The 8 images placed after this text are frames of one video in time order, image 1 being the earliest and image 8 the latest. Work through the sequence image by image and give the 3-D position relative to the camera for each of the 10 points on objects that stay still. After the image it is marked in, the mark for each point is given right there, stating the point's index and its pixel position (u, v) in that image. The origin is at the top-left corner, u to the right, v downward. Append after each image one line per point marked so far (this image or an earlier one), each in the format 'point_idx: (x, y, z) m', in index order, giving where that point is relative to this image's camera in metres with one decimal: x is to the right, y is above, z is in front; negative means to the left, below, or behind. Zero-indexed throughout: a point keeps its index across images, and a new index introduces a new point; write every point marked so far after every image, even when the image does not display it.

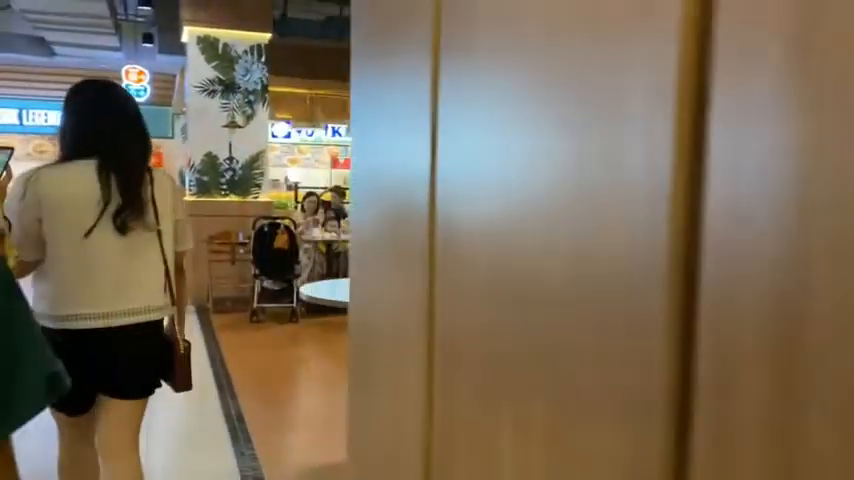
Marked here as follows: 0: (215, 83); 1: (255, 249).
0: (-2.2, +1.6, +7.5) m
1: (-1.6, -0.1, +6.7) m
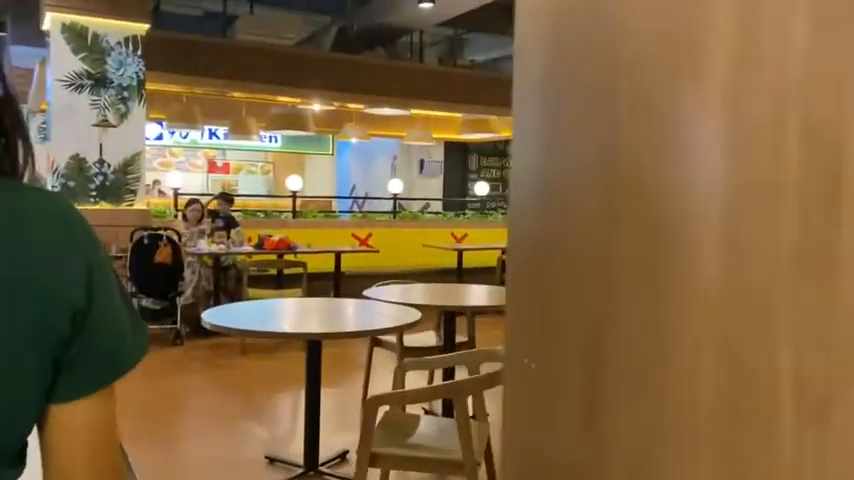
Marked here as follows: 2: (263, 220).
0: (-3.1, +1.5, +6.7) m
1: (-2.4, -0.2, +6.0) m
2: (-1.8, +0.2, +7.9) m
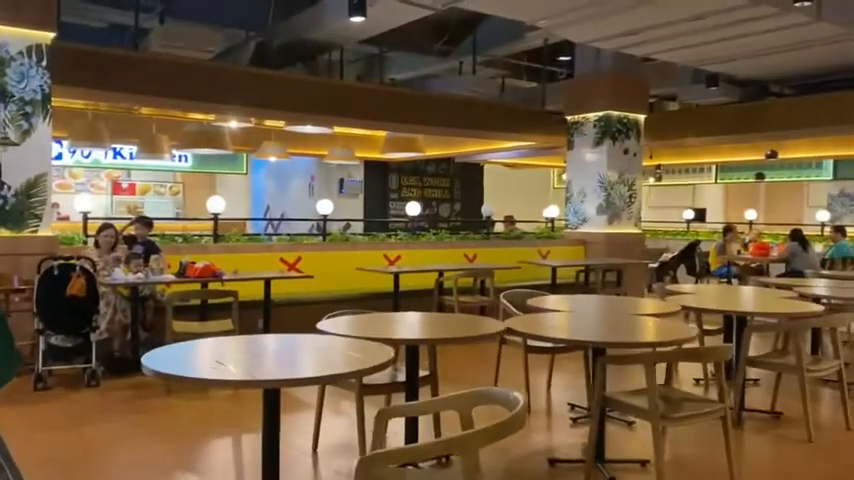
0: (-3.6, +1.2, +6.0) m
1: (-2.8, -0.4, +5.3) m
2: (-2.4, 0.0, +7.3) m
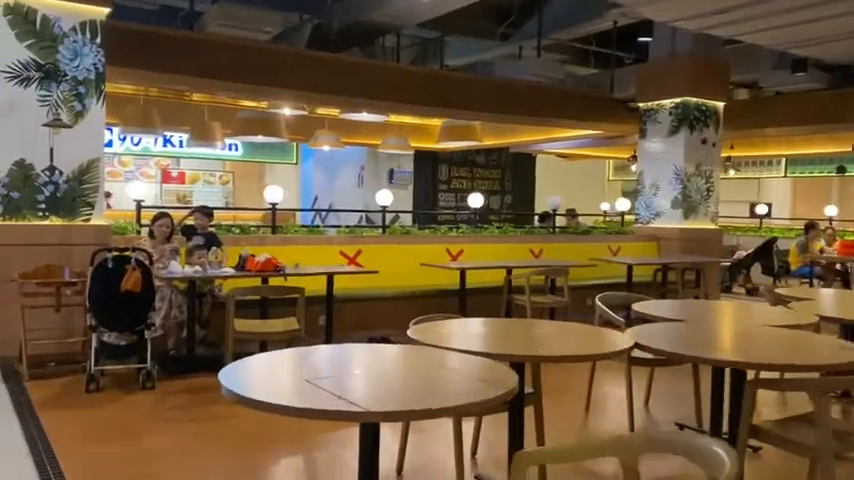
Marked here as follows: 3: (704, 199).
0: (-3.0, +1.3, +5.6) m
1: (-2.2, -0.4, +4.9) m
2: (-1.7, 0.0, +6.9) m
3: (+3.8, +0.6, +10.0) m
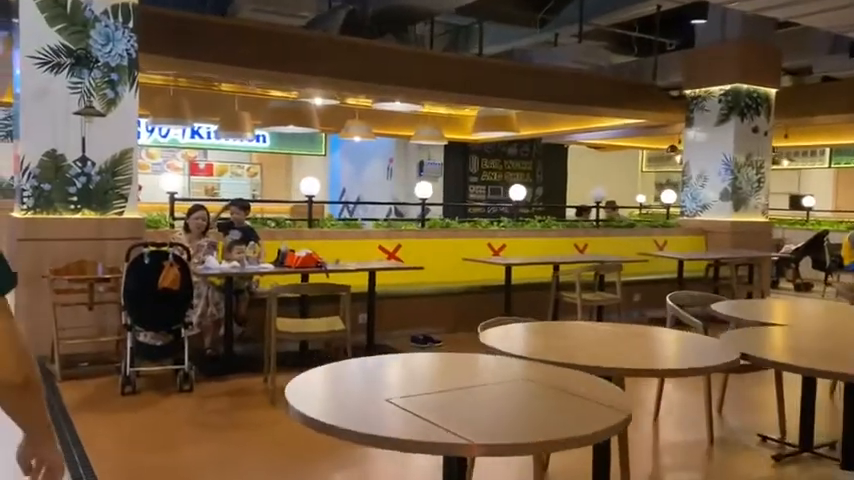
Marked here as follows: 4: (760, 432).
0: (-2.6, +1.3, +5.3) m
1: (-1.9, -0.3, +4.7) m
2: (-1.3, +0.1, +6.6) m
3: (+4.3, +0.6, +9.6) m
4: (+2.0, -1.1, +4.4) m
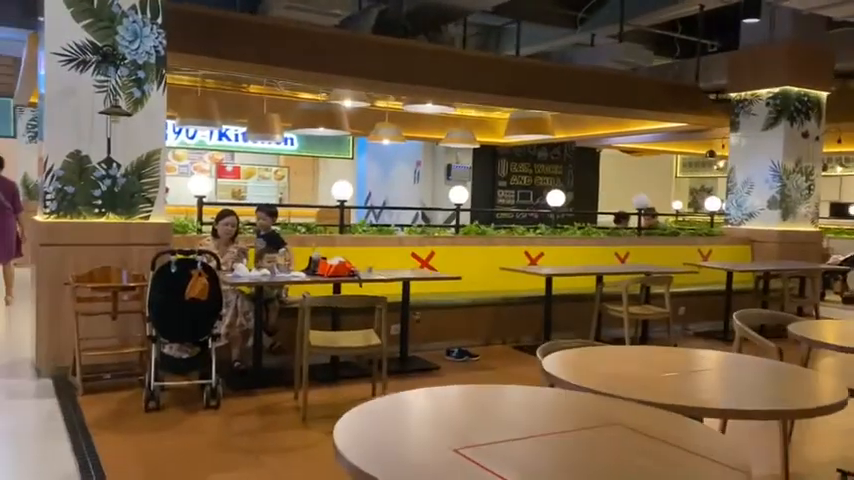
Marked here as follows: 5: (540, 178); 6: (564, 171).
0: (-2.4, +1.3, +5.1) m
1: (-1.6, -0.4, +4.4) m
2: (-1.0, 0.0, +6.3) m
3: (+4.7, +0.5, +9.1) m
4: (+2.2, -1.2, +4.0) m
5: (+2.6, +1.4, +16.8) m
6: (+3.2, +1.6, +17.3) m
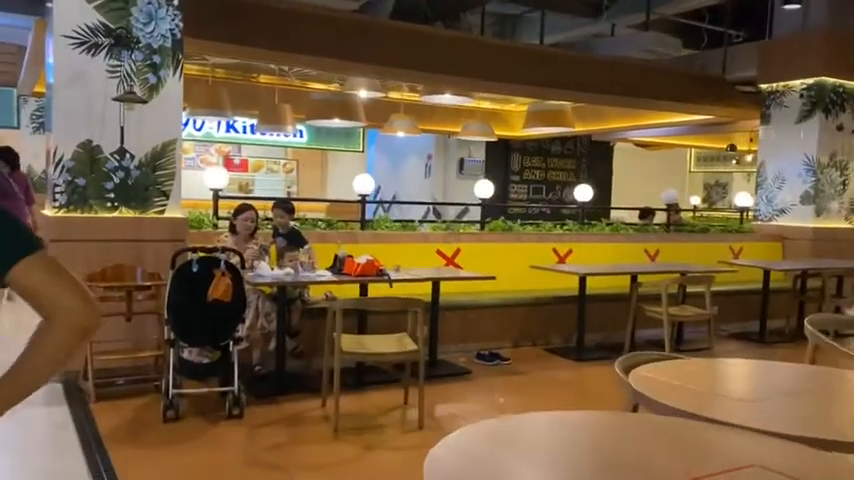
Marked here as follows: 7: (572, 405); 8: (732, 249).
0: (-2.1, +1.3, +4.8) m
1: (-1.4, -0.3, +4.1) m
2: (-0.8, +0.1, +6.0) m
3: (+4.9, +0.6, +8.8) m
4: (+2.4, -1.2, +3.7) m
5: (+2.8, +1.5, +16.5) m
6: (+3.5, +1.7, +17.0) m
7: (+1.0, -1.1, +5.1) m
8: (+3.5, -0.1, +8.5) m
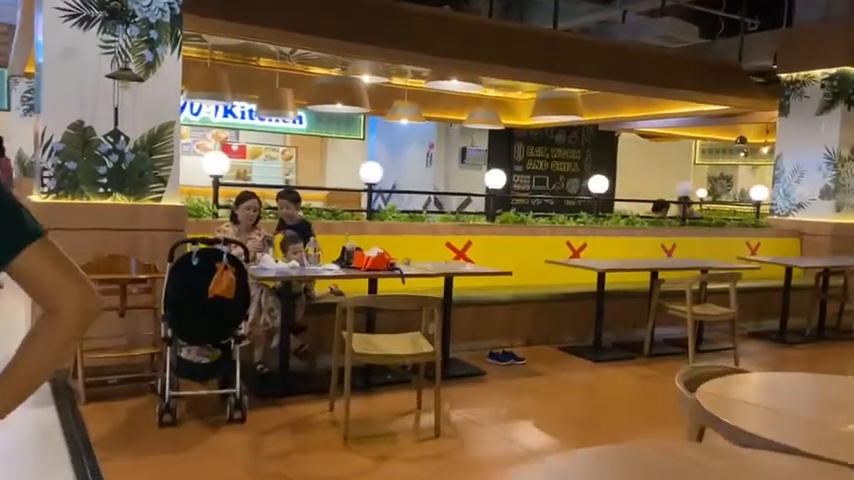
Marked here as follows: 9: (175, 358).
0: (-2.0, +1.4, +4.4) m
1: (-1.3, -0.3, +3.8) m
2: (-0.7, +0.1, +5.7) m
3: (+5.0, +0.6, +8.5) m
4: (+2.5, -1.2, +3.4) m
5: (+2.9, +1.7, +16.1) m
6: (+3.5, +1.9, +16.6) m
7: (+1.1, -1.1, +4.8) m
8: (+3.6, 0.0, +8.2) m
9: (-1.3, -0.6, +4.0) m
